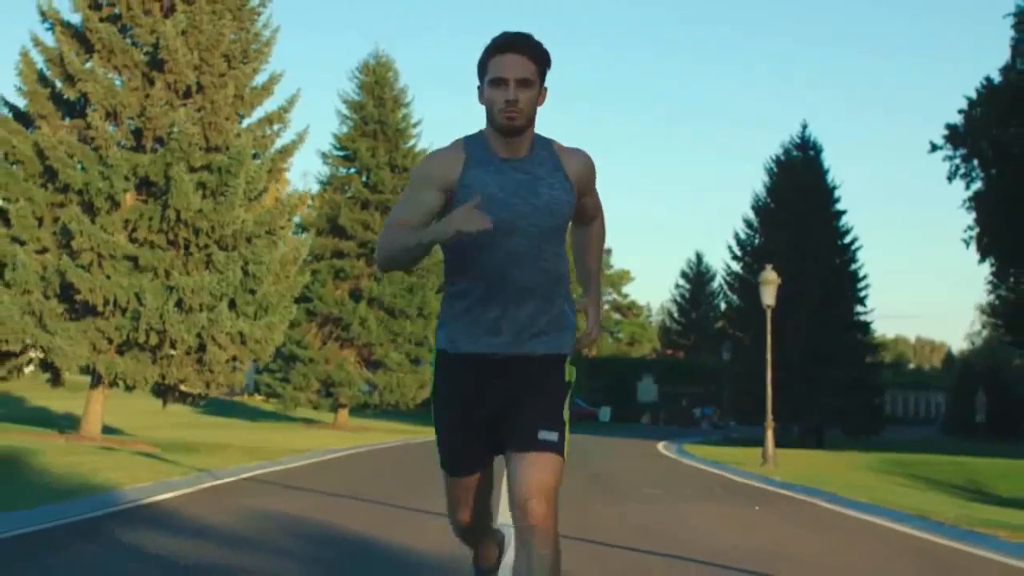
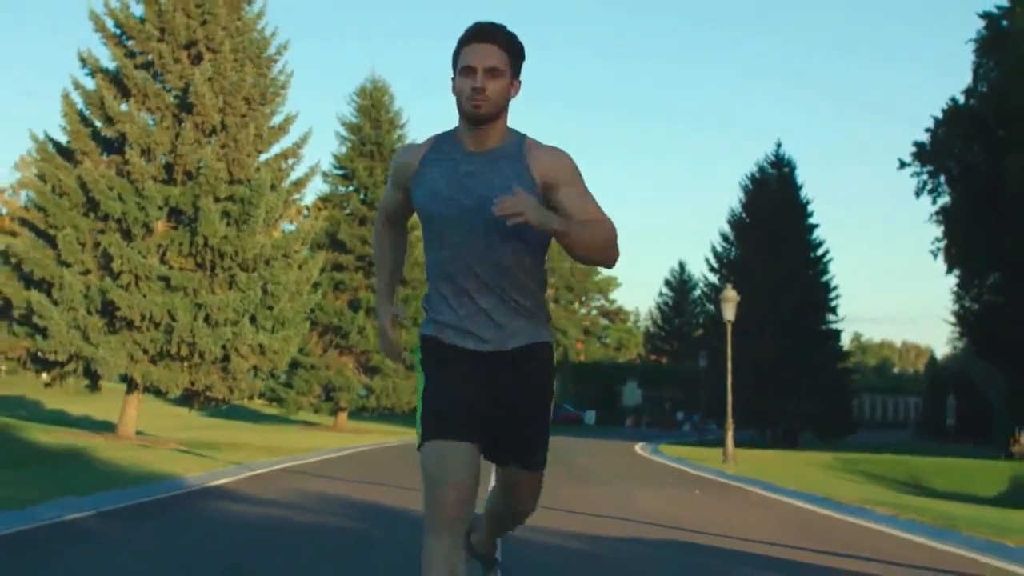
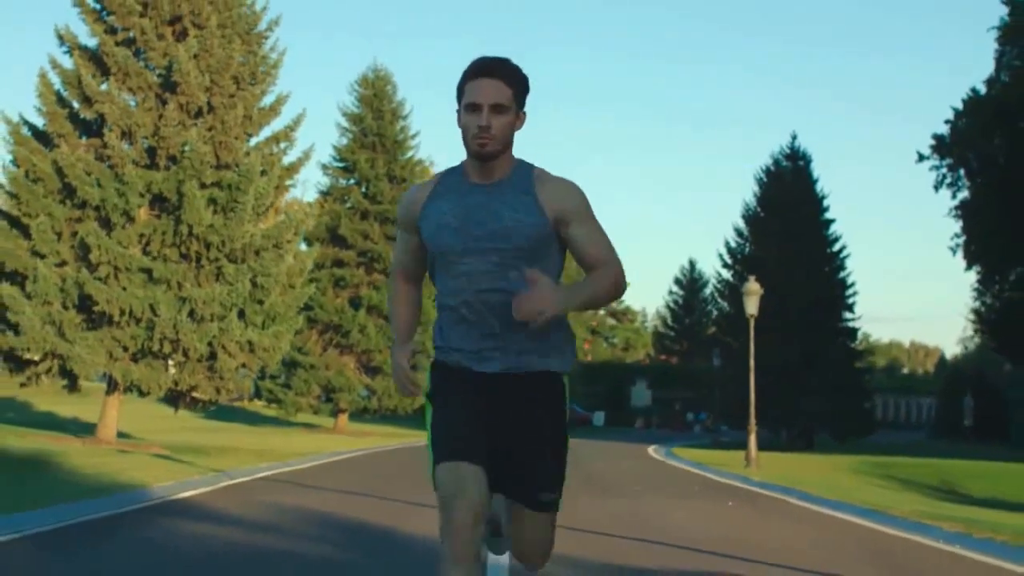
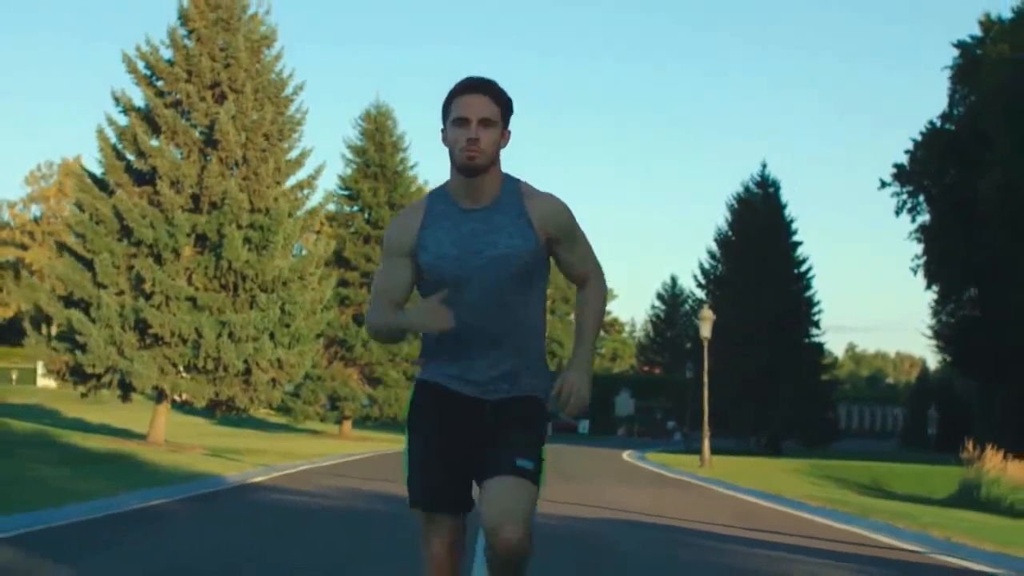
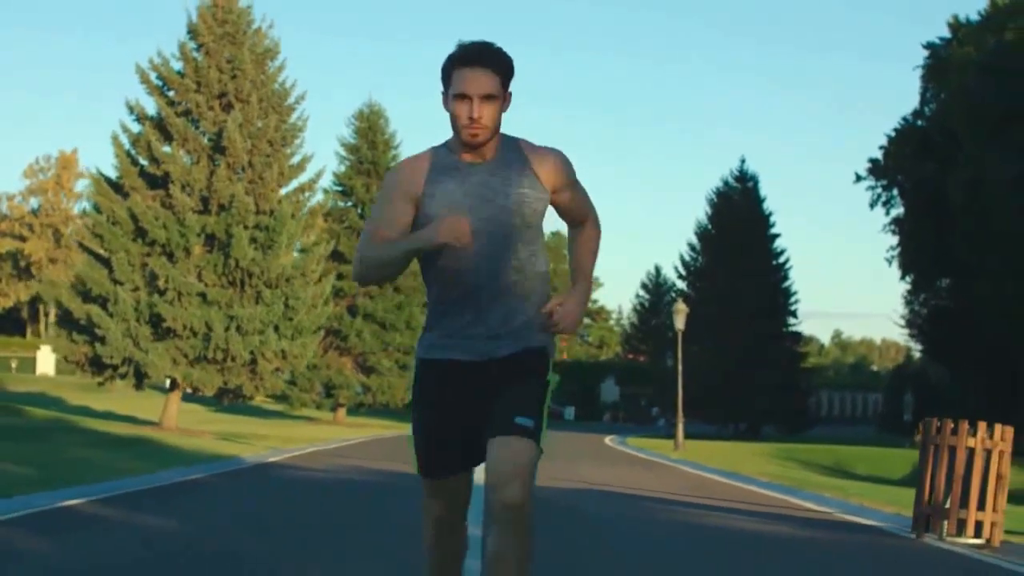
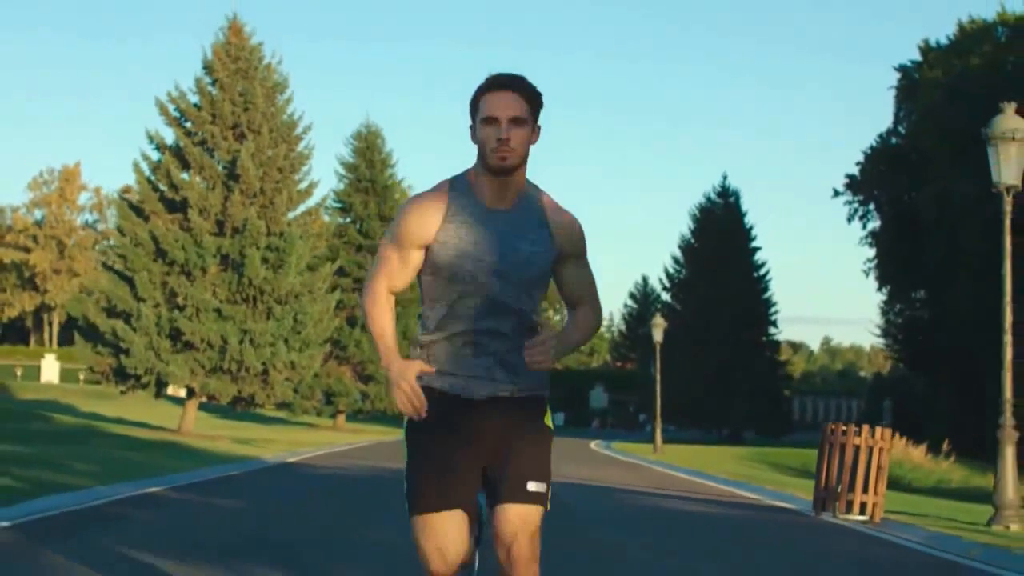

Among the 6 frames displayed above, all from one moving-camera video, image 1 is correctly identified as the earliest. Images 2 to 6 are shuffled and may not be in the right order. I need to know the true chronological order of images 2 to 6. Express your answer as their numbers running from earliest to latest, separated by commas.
3, 2, 4, 5, 6
